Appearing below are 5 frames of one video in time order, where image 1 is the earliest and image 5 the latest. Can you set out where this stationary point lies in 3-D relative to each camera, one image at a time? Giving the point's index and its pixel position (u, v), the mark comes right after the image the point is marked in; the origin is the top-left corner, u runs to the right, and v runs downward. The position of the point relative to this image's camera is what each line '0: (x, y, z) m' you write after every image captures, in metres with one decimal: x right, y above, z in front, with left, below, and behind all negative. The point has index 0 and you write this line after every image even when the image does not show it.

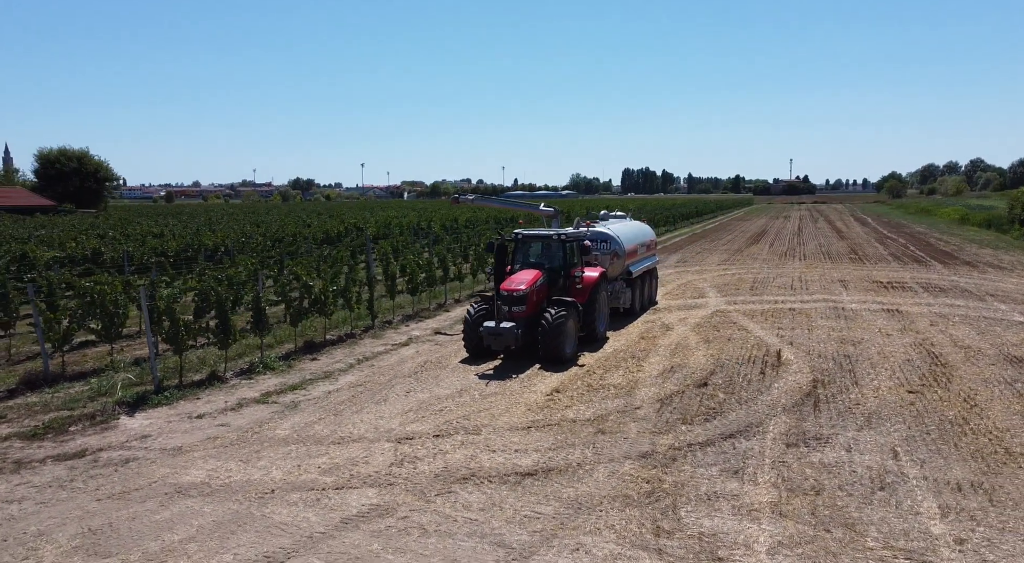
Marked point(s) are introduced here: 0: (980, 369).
0: (+6.7, -1.2, +9.4) m
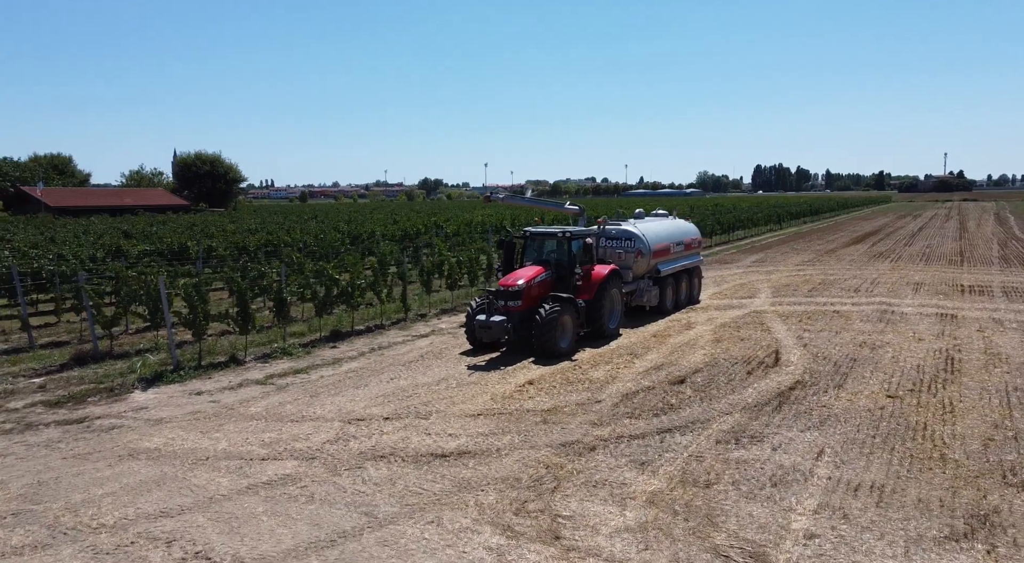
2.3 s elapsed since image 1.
0: (+6.4, -1.2, +8.8) m
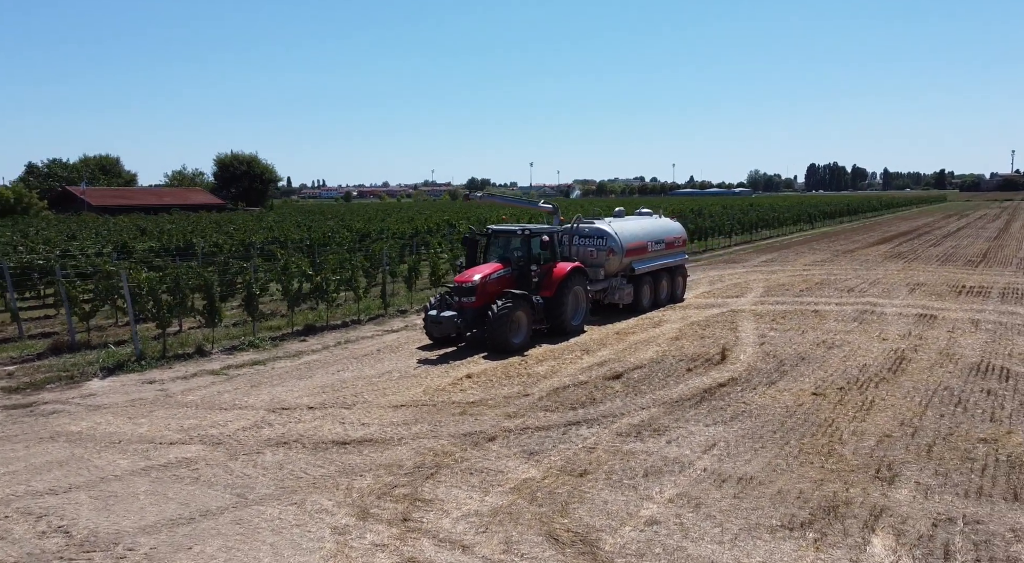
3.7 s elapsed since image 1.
0: (+5.6, -1.2, +8.8) m
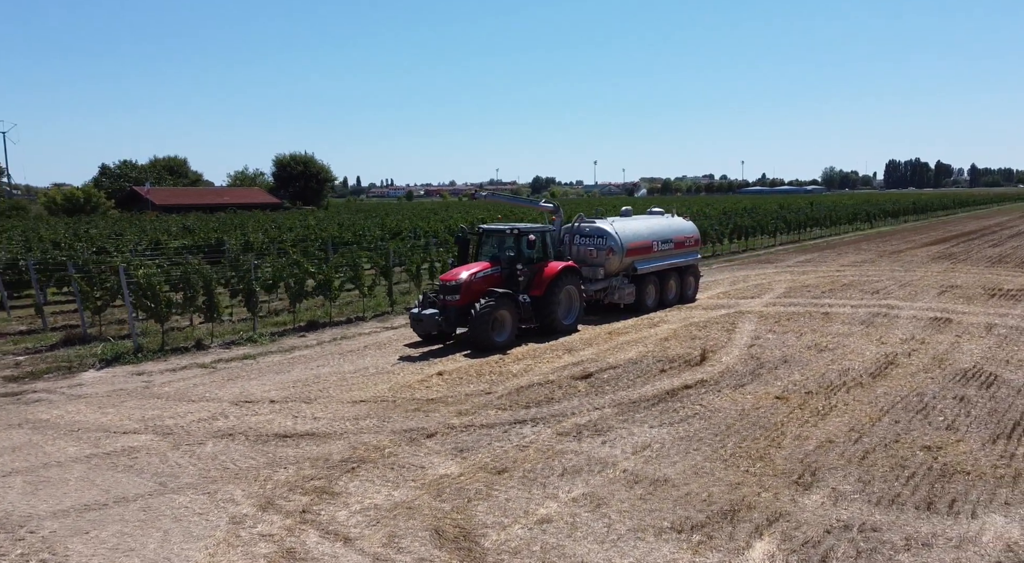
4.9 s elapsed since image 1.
0: (+5.2, -1.3, +8.6) m
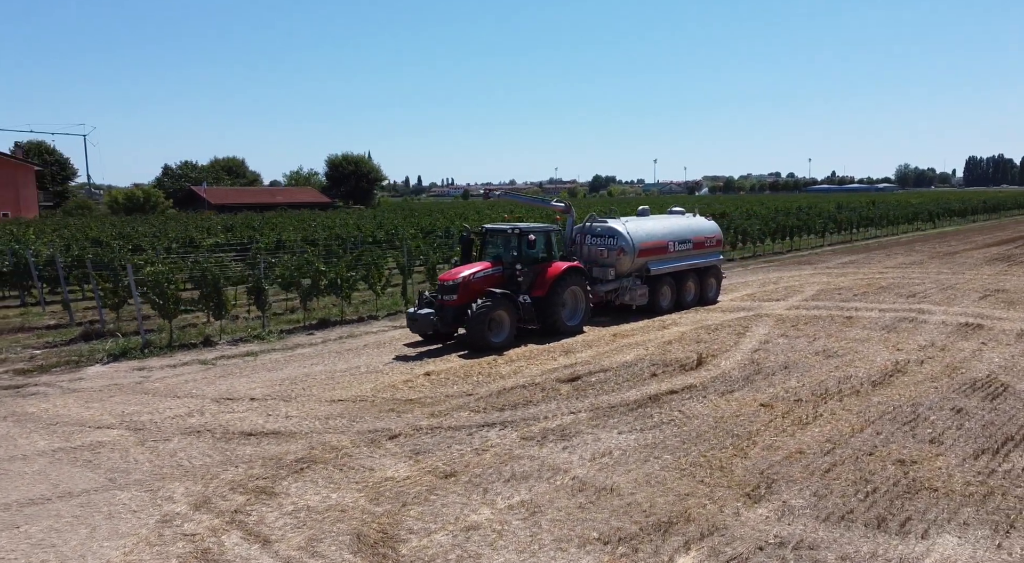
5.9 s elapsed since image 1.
0: (+5.0, -1.3, +8.2) m
